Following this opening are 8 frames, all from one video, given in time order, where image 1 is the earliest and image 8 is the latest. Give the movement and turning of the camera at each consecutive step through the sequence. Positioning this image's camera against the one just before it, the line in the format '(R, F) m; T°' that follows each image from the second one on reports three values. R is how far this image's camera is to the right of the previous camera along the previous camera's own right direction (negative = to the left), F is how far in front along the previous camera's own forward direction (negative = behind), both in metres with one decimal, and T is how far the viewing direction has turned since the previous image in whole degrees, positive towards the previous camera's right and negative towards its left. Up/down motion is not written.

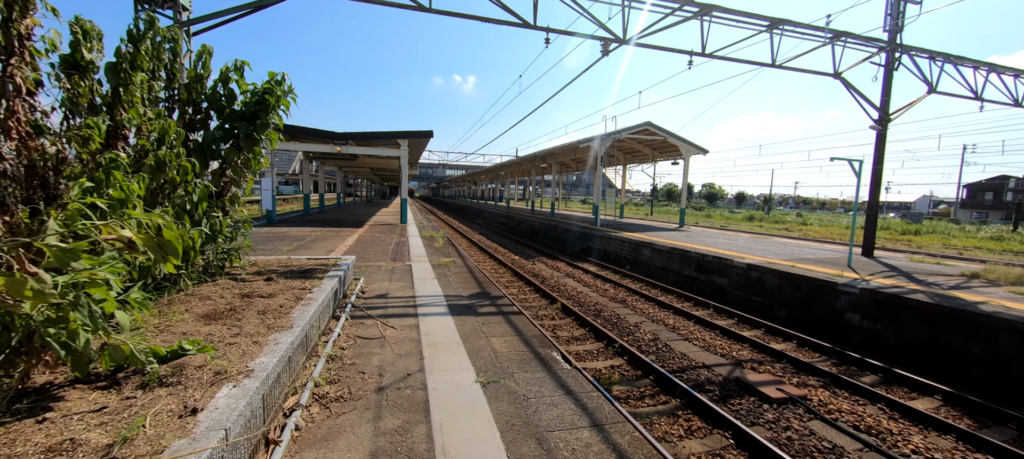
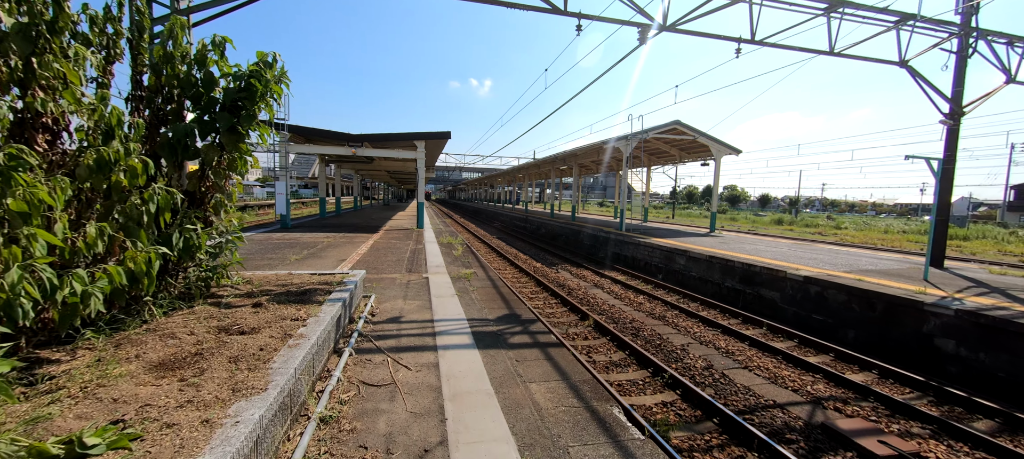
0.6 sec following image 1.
(-0.3, +0.8) m; -3°
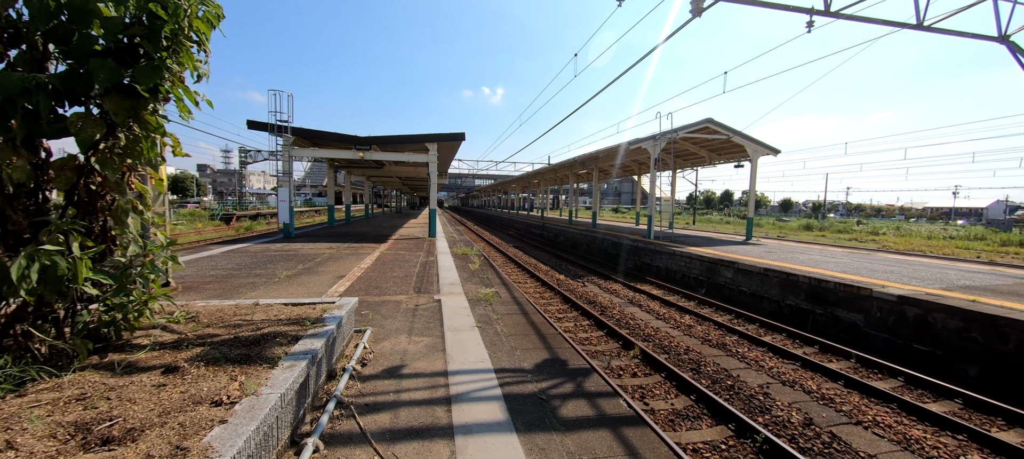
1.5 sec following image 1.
(-0.3, +1.2) m; -2°
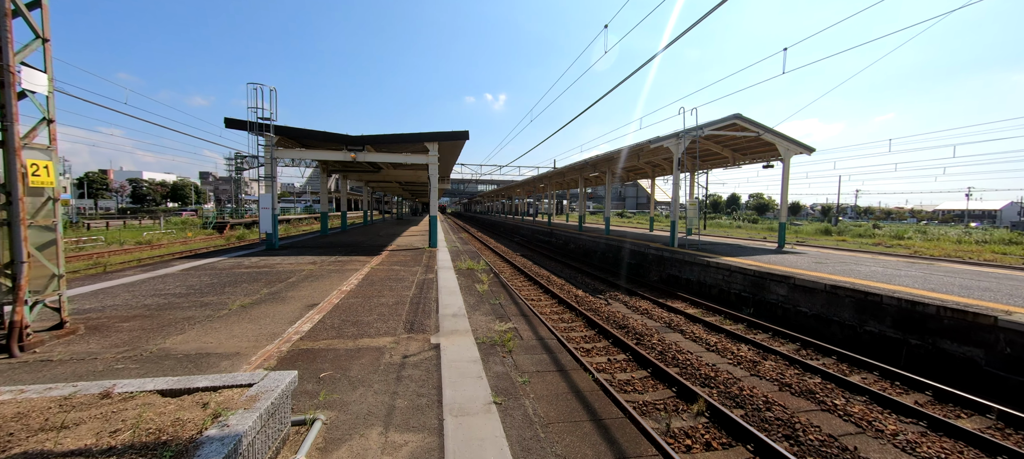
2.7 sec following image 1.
(-0.3, +1.4) m; 0°
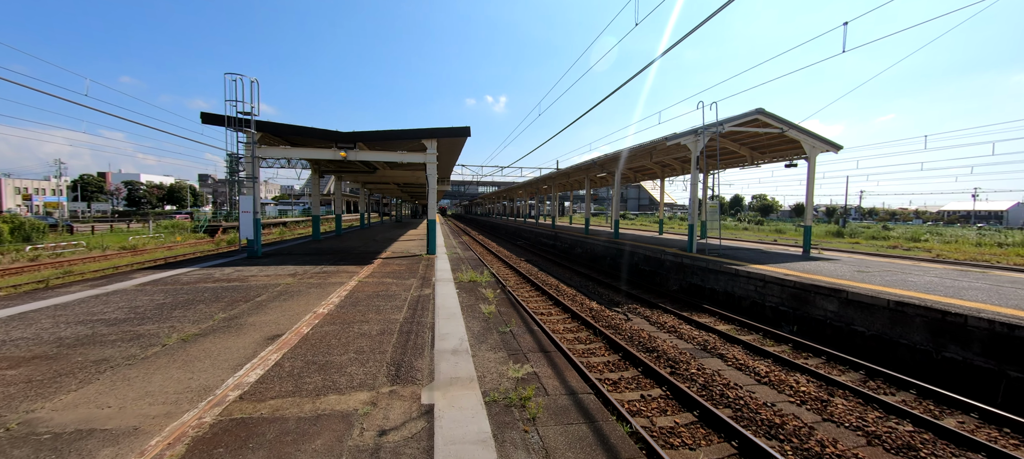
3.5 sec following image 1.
(-0.2, +1.1) m; 0°
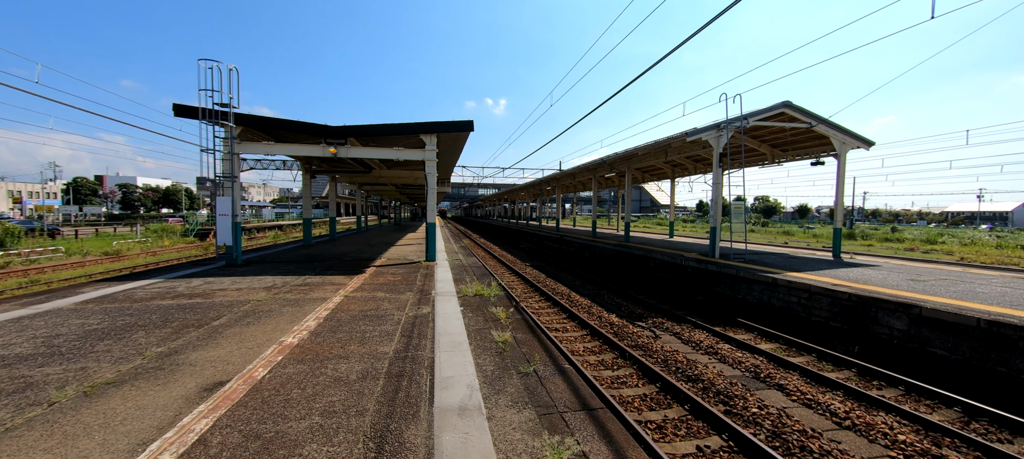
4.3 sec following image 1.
(-0.2, +1.0) m; 0°
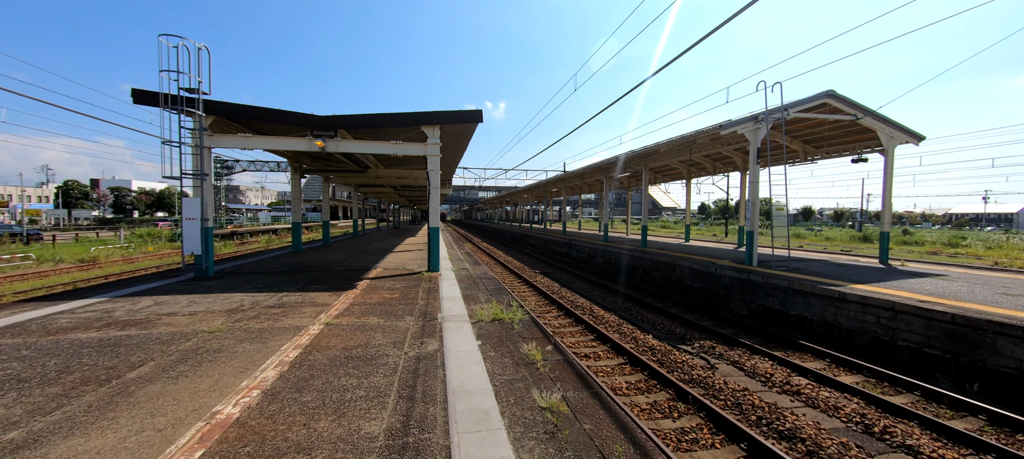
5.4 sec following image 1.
(-0.4, +1.3) m; 0°
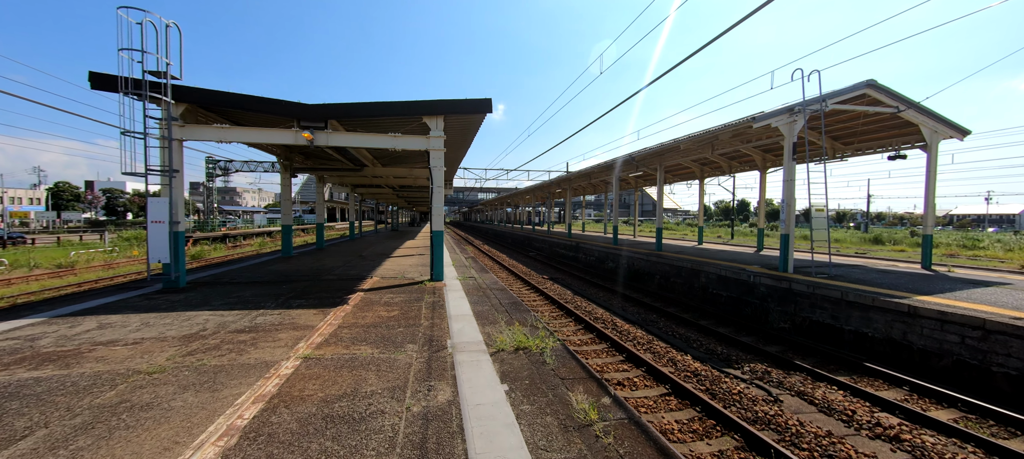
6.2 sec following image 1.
(-0.3, +1.0) m; 0°
